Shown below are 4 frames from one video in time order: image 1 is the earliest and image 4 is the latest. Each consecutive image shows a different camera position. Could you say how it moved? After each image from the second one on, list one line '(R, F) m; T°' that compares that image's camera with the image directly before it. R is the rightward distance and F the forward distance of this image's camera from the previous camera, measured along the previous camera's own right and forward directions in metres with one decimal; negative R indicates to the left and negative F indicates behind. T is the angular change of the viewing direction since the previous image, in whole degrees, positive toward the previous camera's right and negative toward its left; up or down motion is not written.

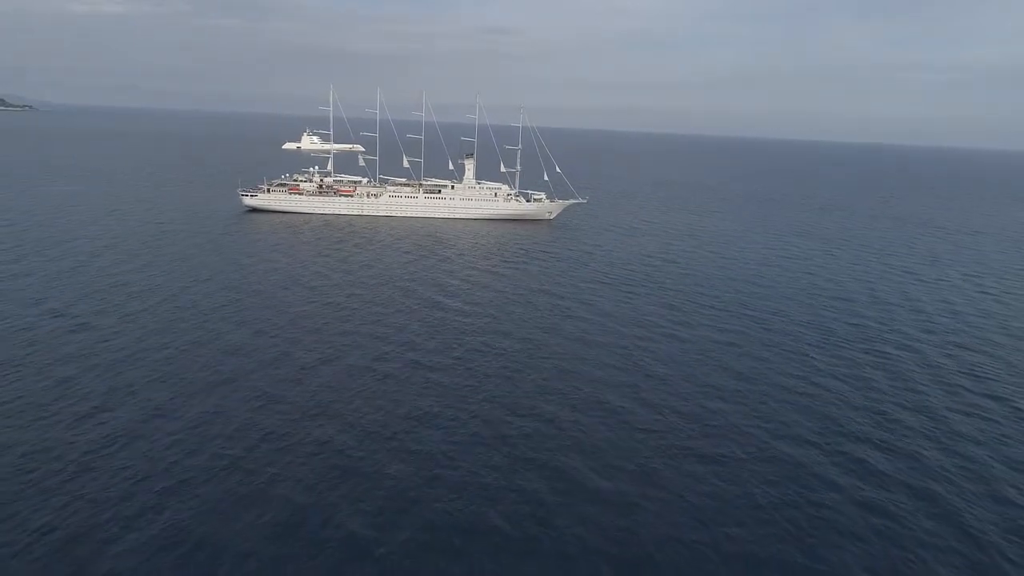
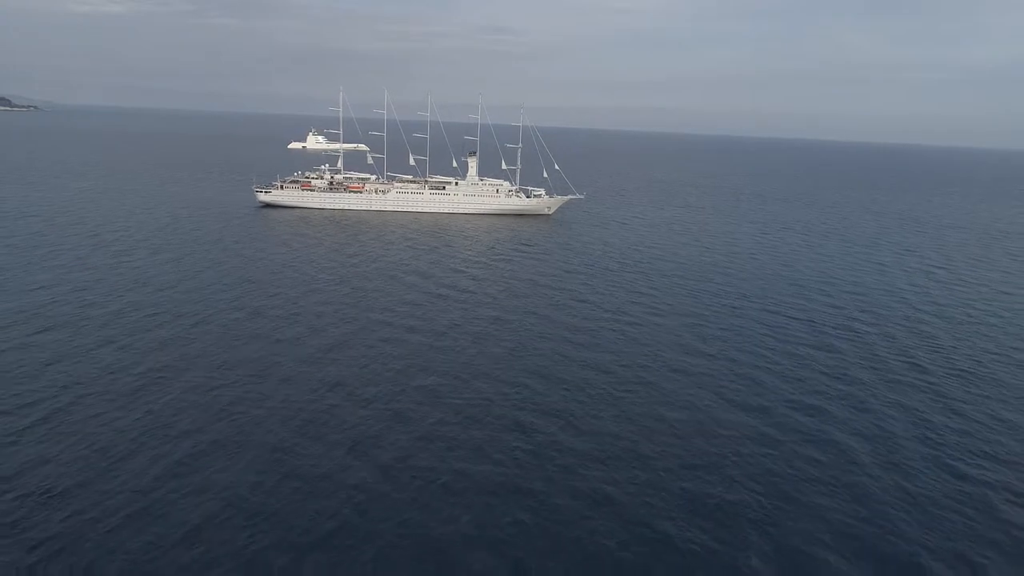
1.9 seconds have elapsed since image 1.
(0.0, -1.1) m; 0°
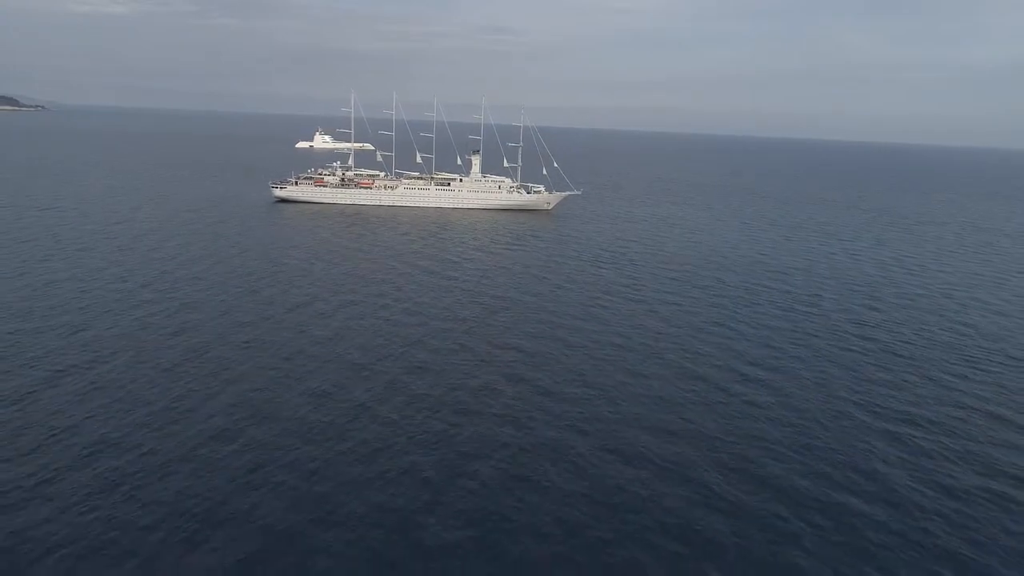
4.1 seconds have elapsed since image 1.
(-0.1, -1.2) m; 0°
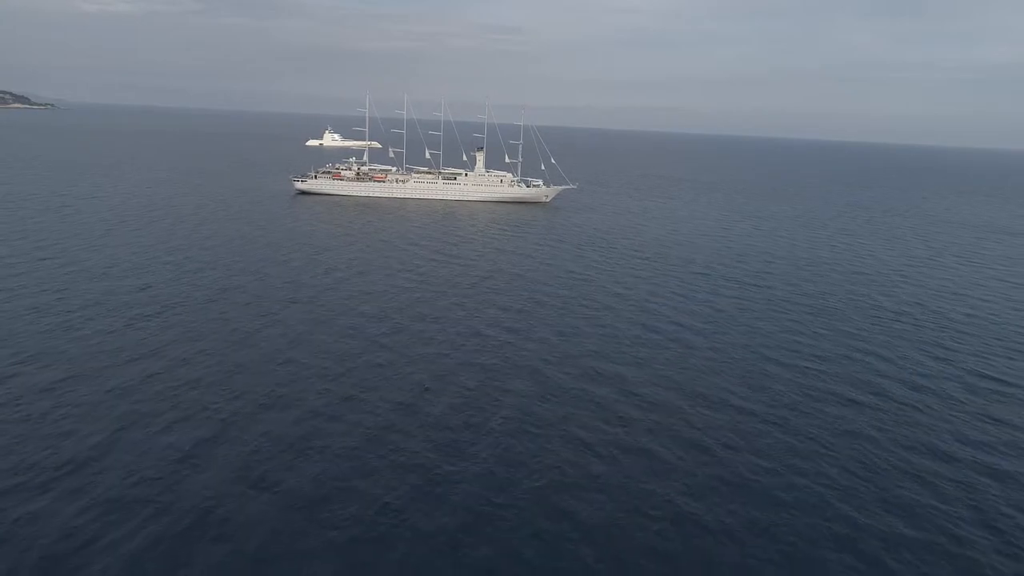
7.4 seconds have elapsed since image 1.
(0.0, -2.1) m; 0°
